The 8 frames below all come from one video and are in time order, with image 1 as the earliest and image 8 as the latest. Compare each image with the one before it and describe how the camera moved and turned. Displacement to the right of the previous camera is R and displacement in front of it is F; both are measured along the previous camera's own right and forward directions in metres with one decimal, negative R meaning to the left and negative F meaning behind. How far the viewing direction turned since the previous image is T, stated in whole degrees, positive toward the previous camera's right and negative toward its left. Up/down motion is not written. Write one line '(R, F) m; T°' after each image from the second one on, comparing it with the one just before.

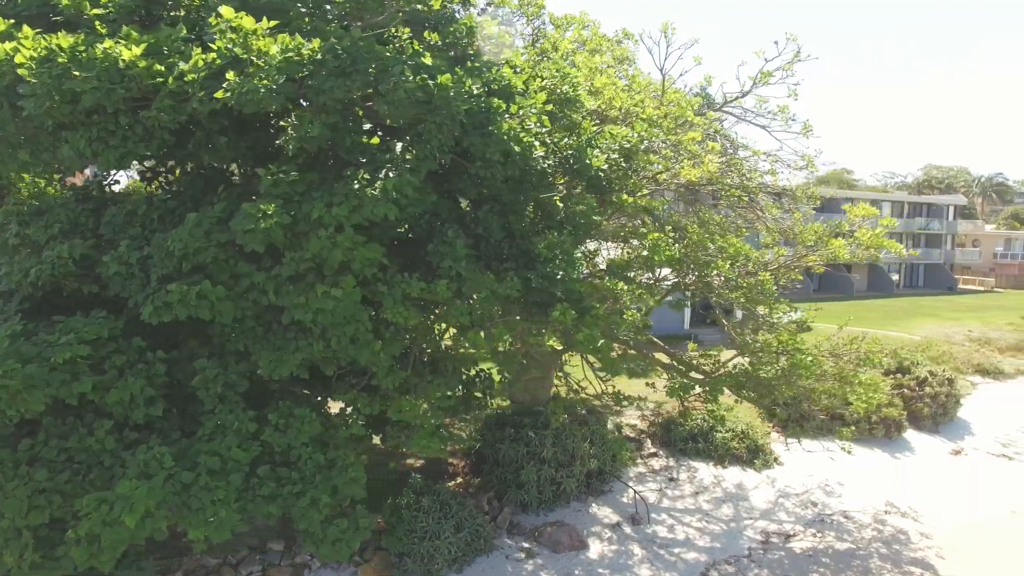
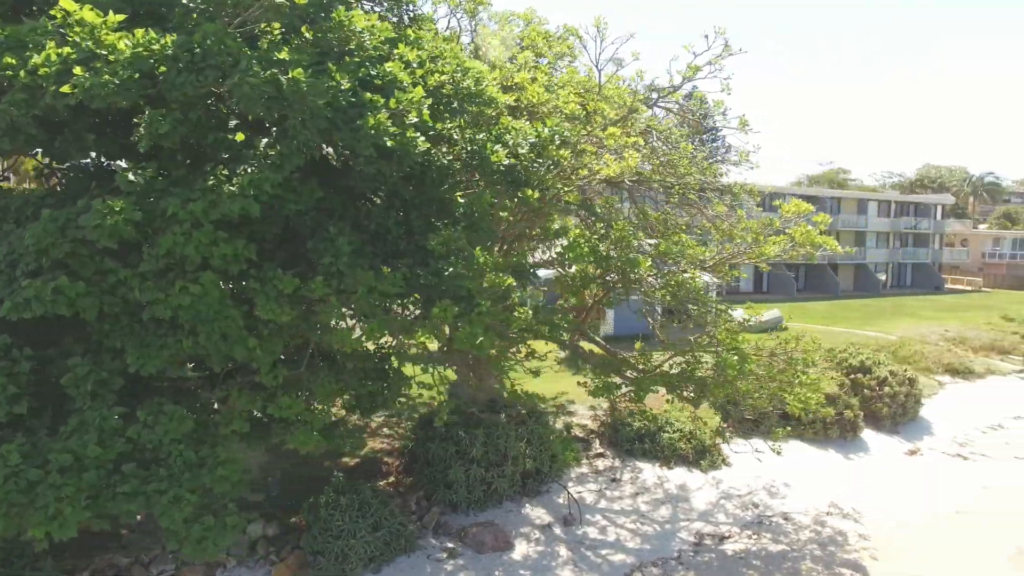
(+1.5, +0.1) m; 0°
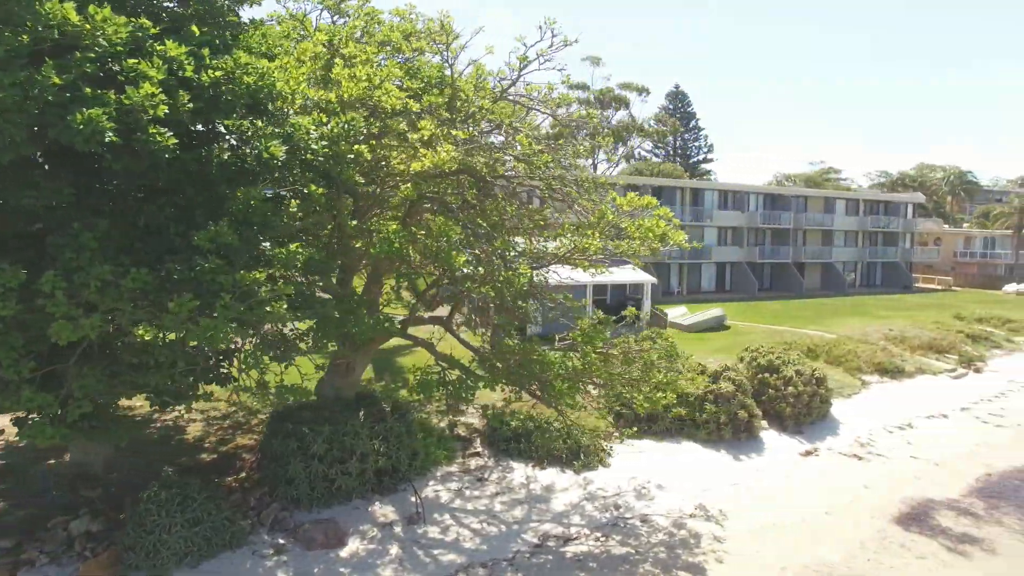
(+3.2, +0.1) m; 0°
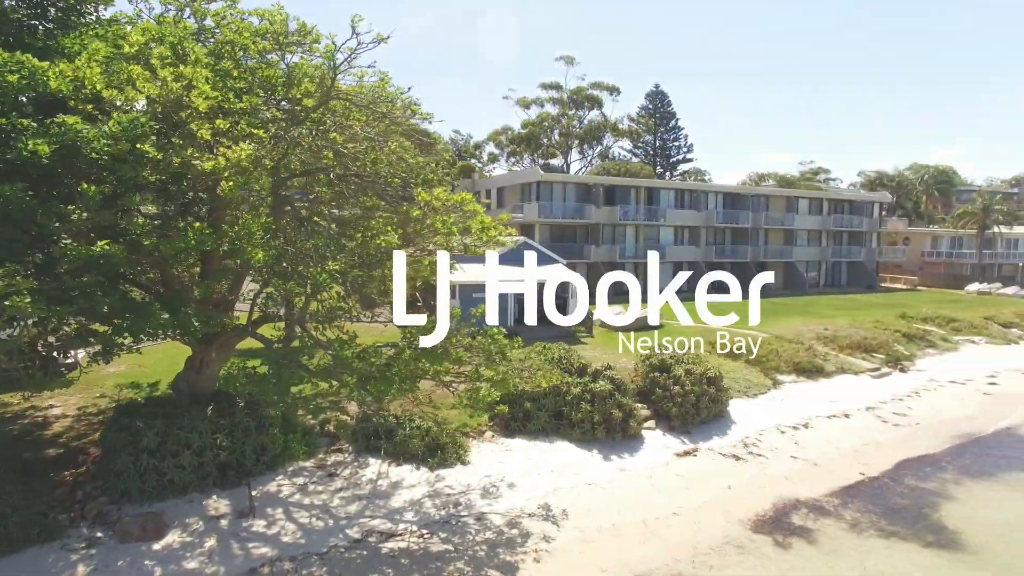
(+3.6, 0.0) m; -1°
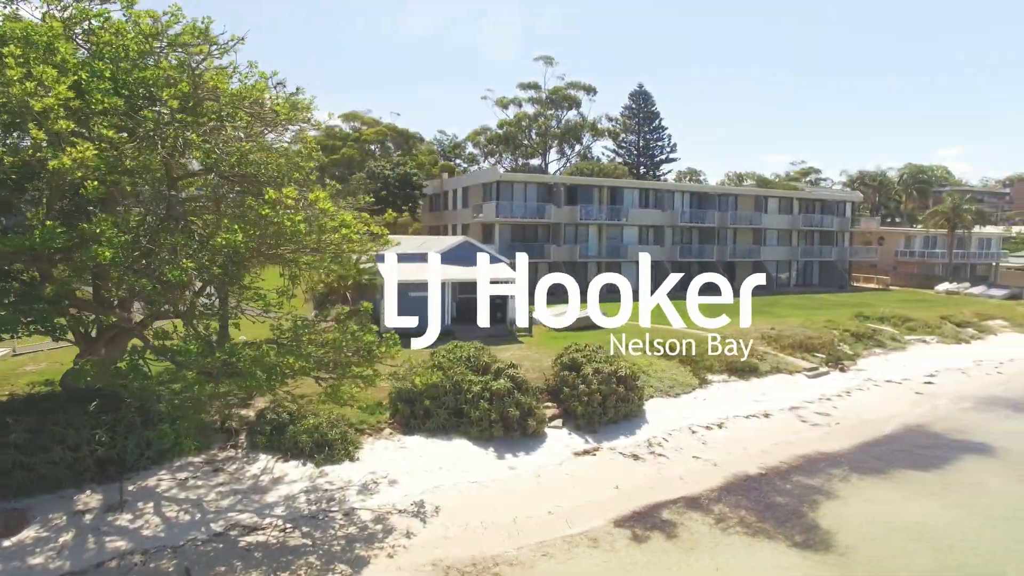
(+2.9, -0.1) m; 0°
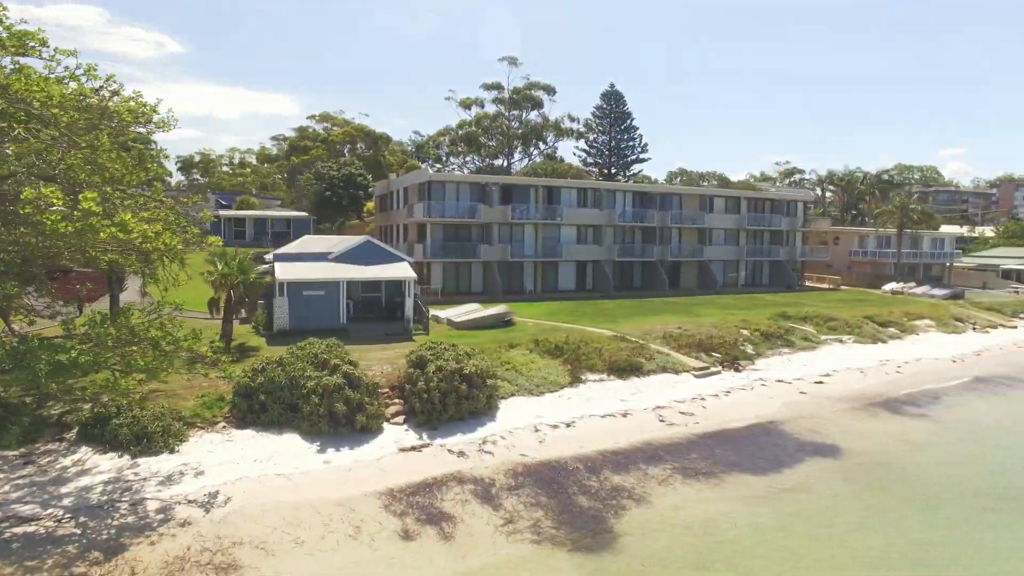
(+4.9, -0.3) m; -1°
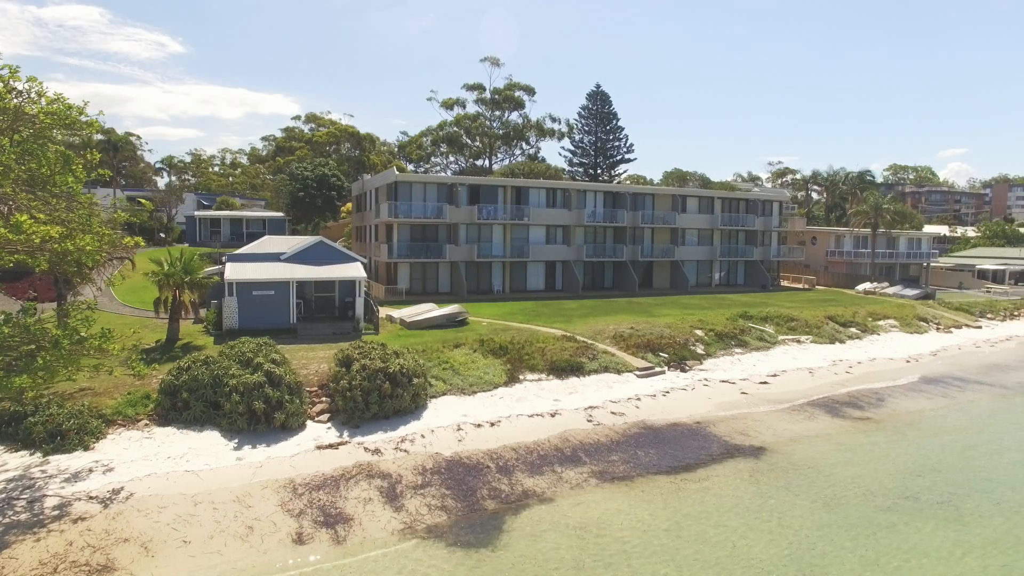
(+2.5, -0.2) m; 0°
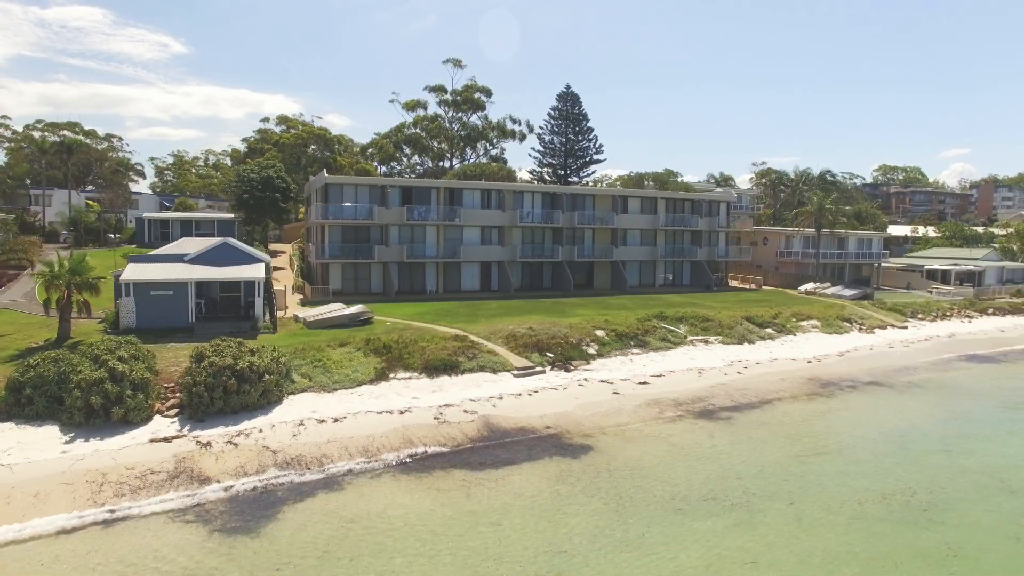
(+5.4, -0.5) m; -1°
